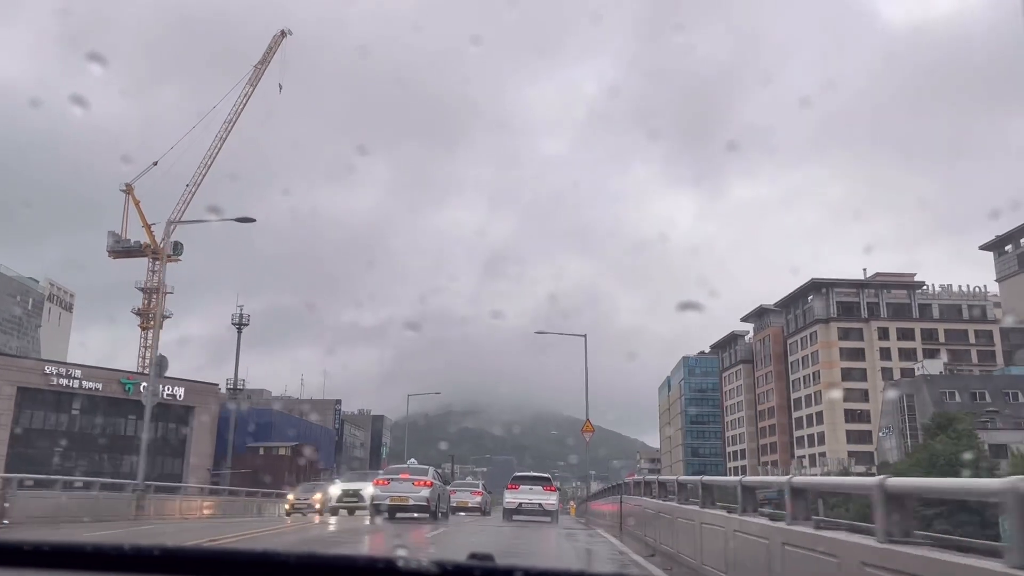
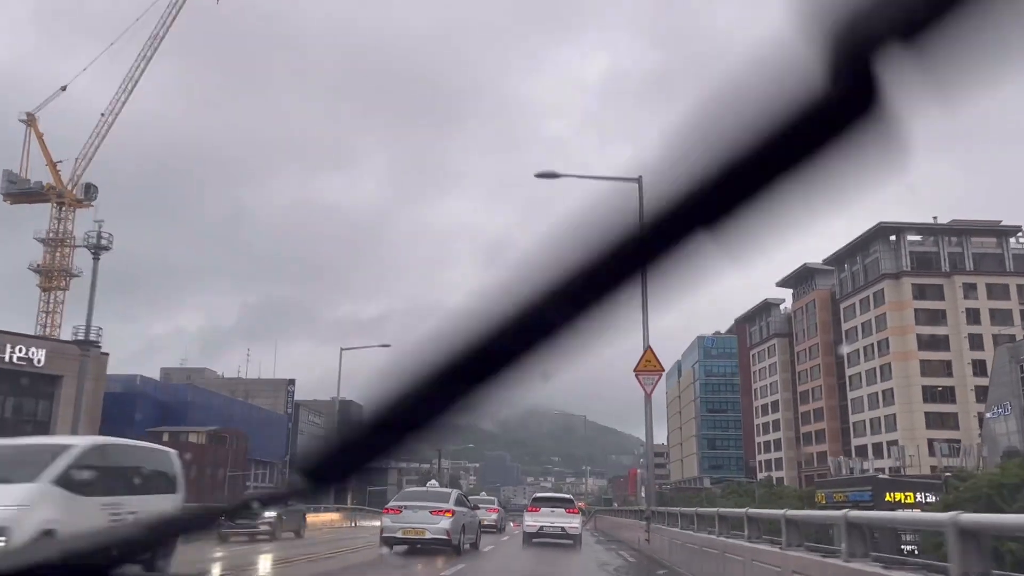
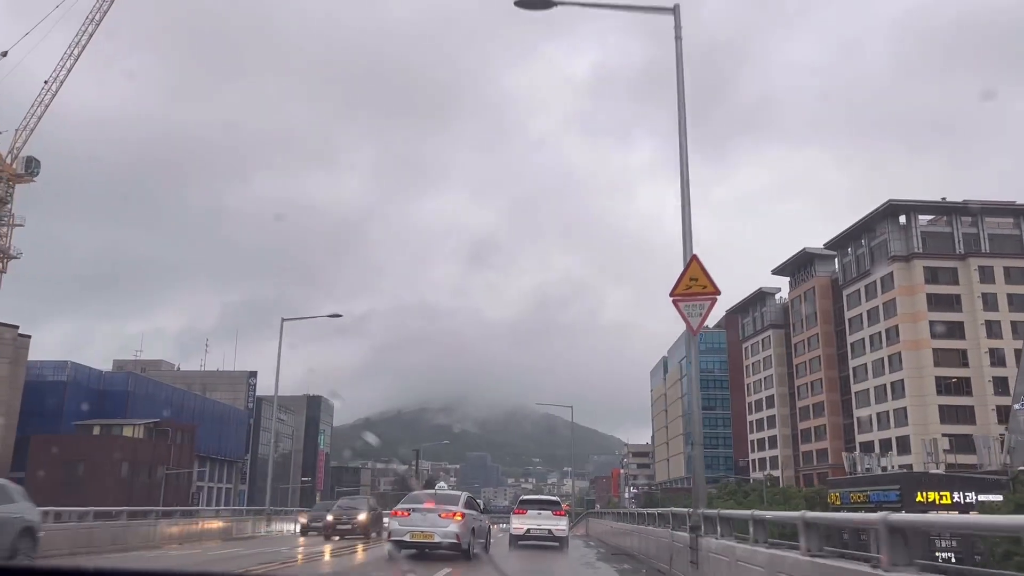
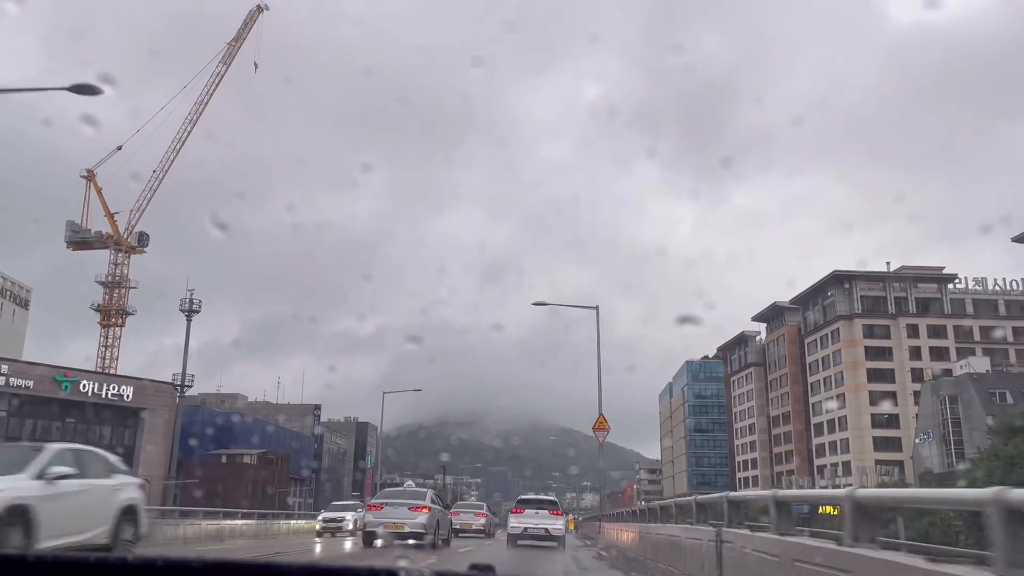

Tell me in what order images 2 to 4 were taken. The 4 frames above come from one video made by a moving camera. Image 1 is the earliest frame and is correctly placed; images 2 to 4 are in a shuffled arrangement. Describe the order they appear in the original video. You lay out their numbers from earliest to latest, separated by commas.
4, 2, 3
